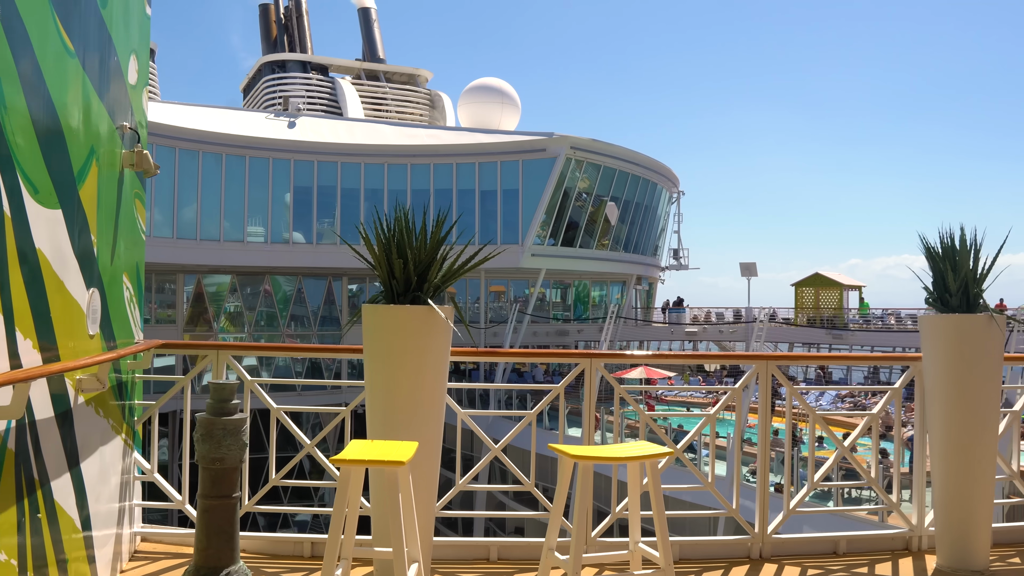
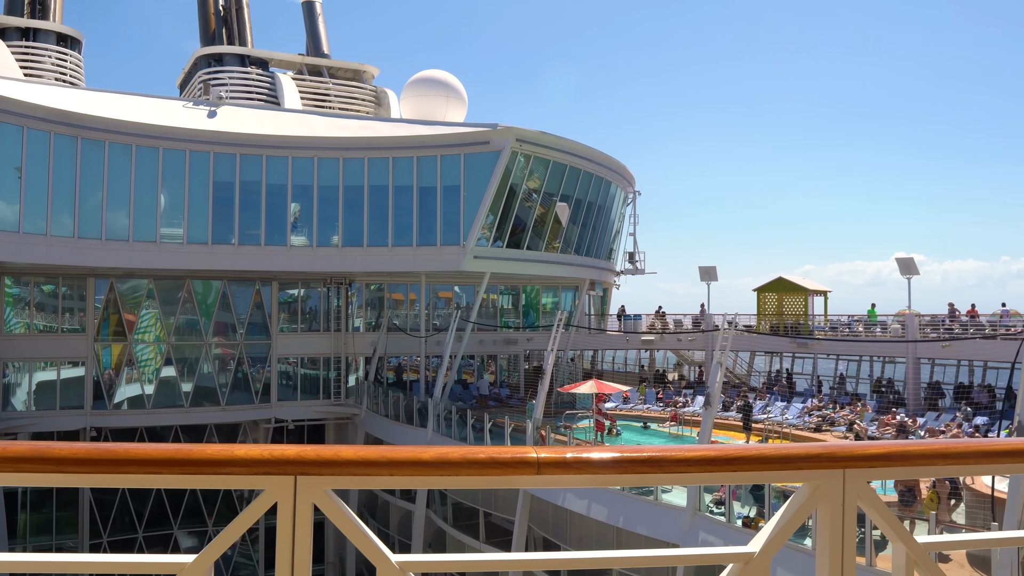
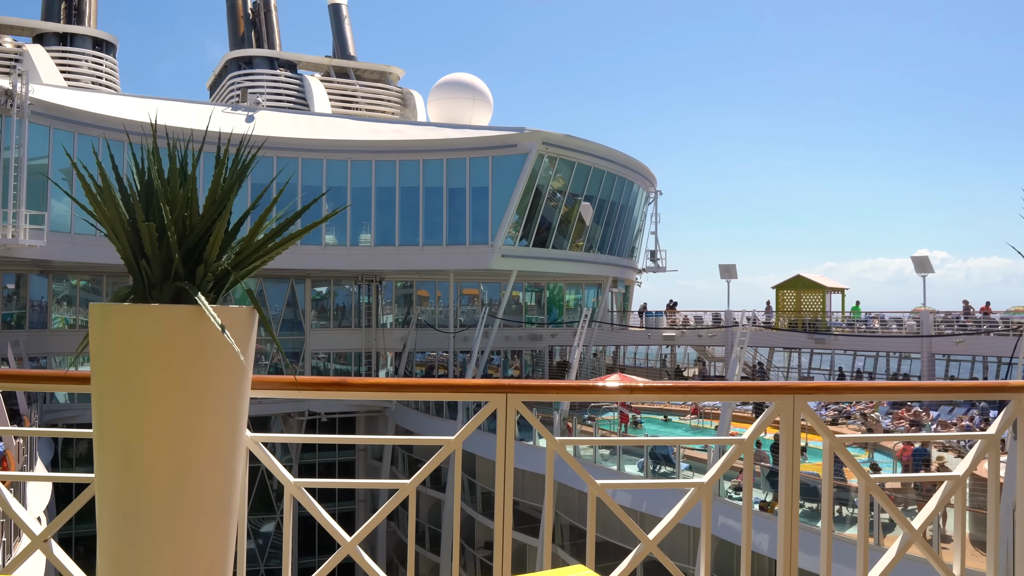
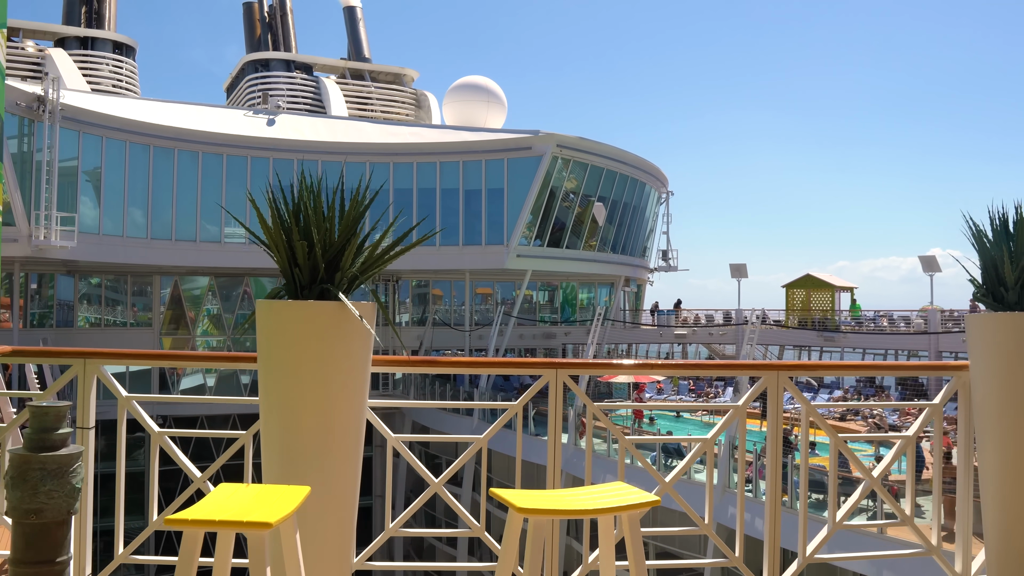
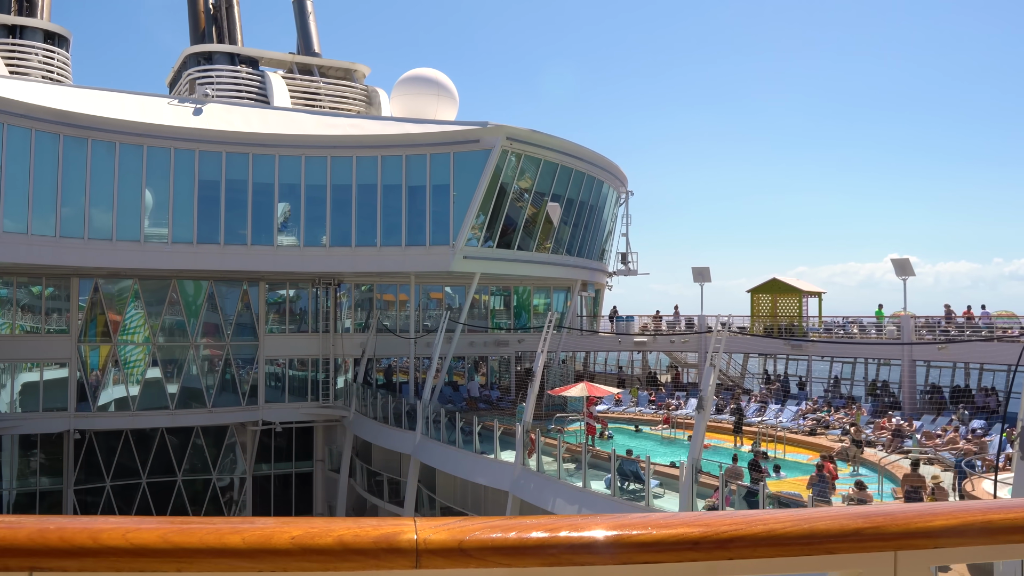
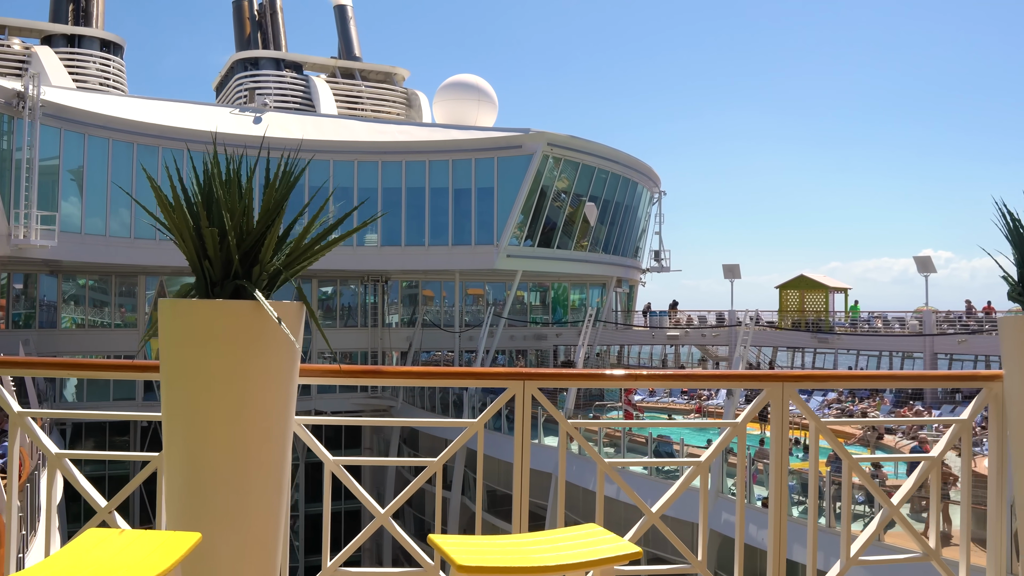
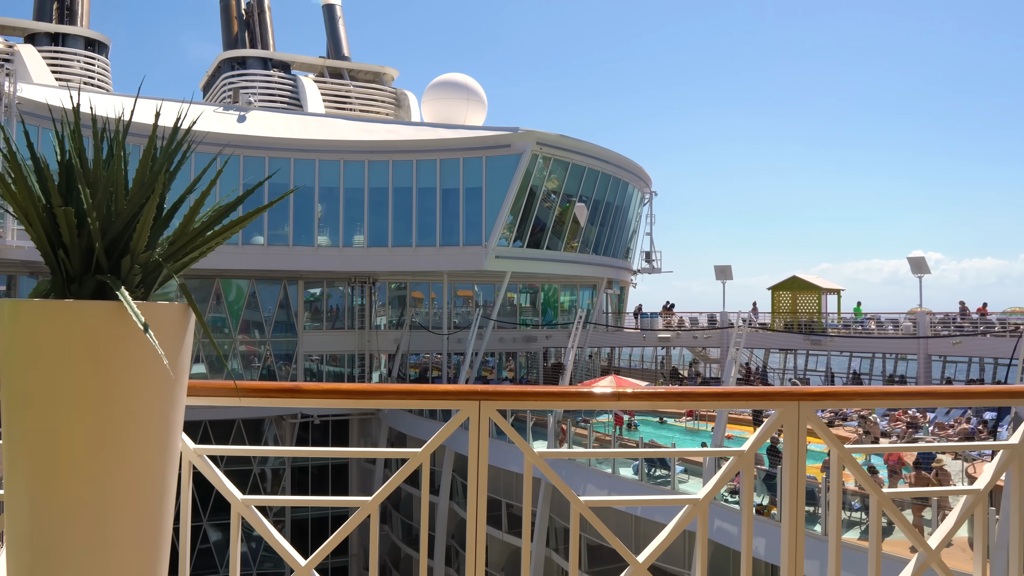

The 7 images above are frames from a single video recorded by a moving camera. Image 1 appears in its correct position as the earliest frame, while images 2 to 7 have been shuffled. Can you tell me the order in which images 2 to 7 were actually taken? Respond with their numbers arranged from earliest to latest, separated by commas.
4, 6, 3, 7, 2, 5
